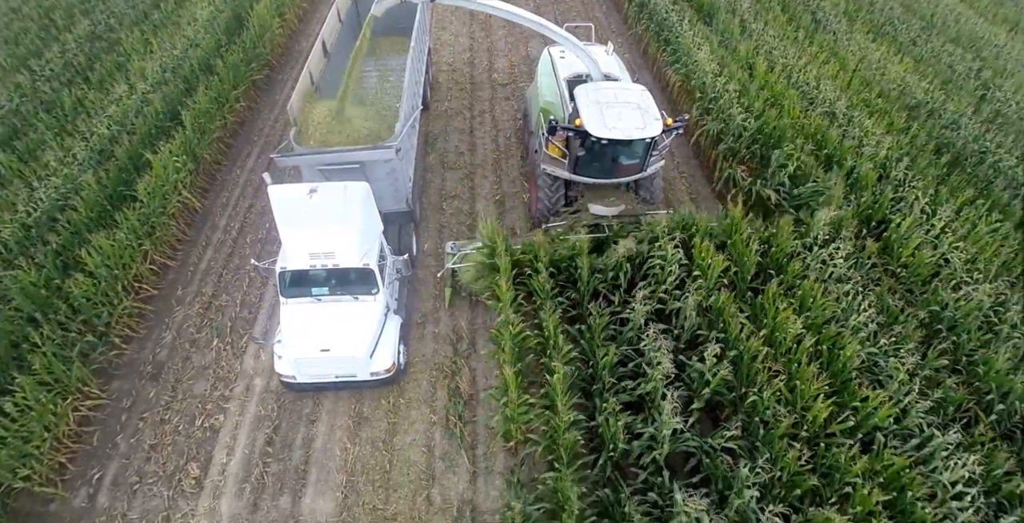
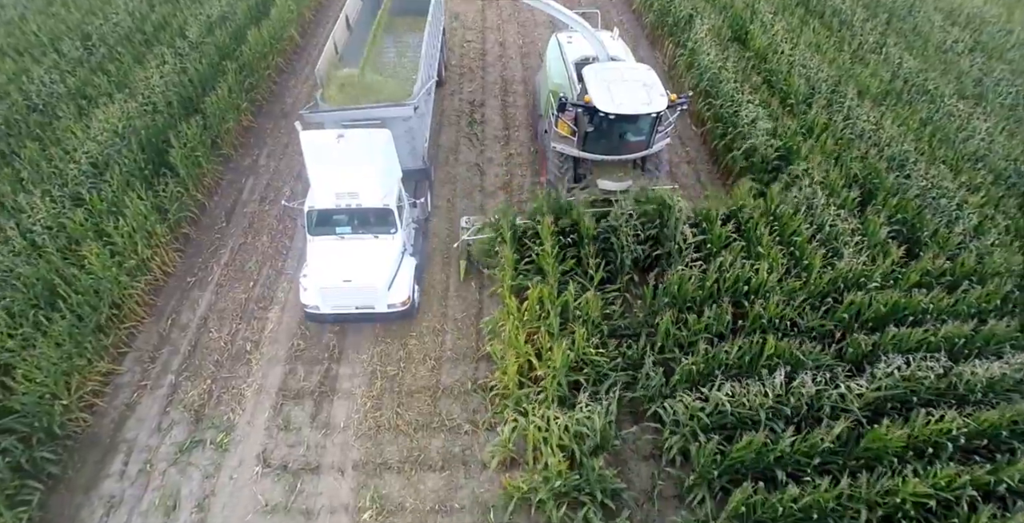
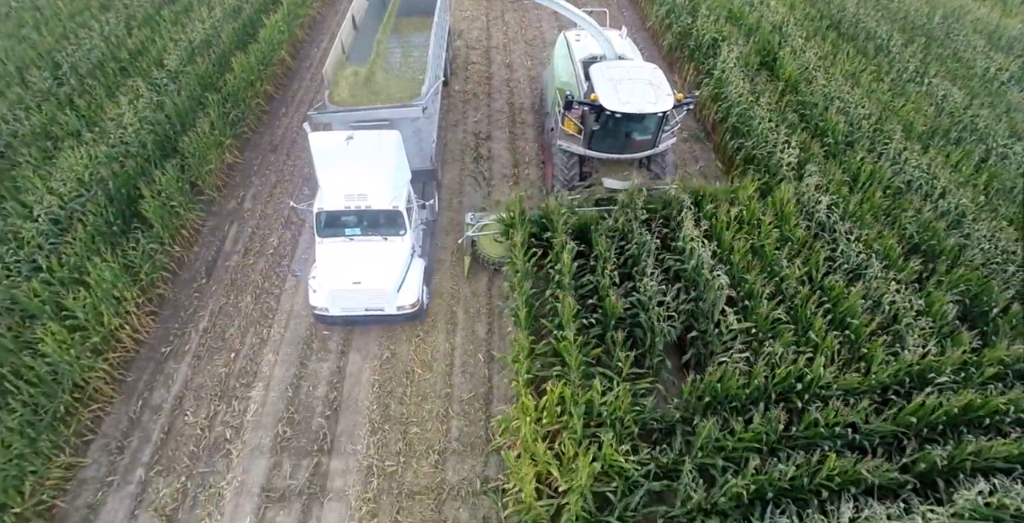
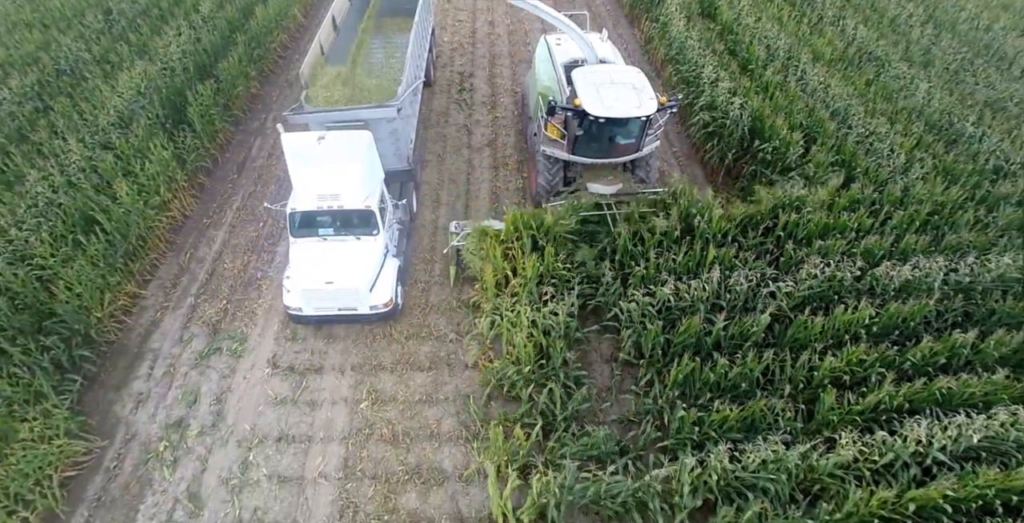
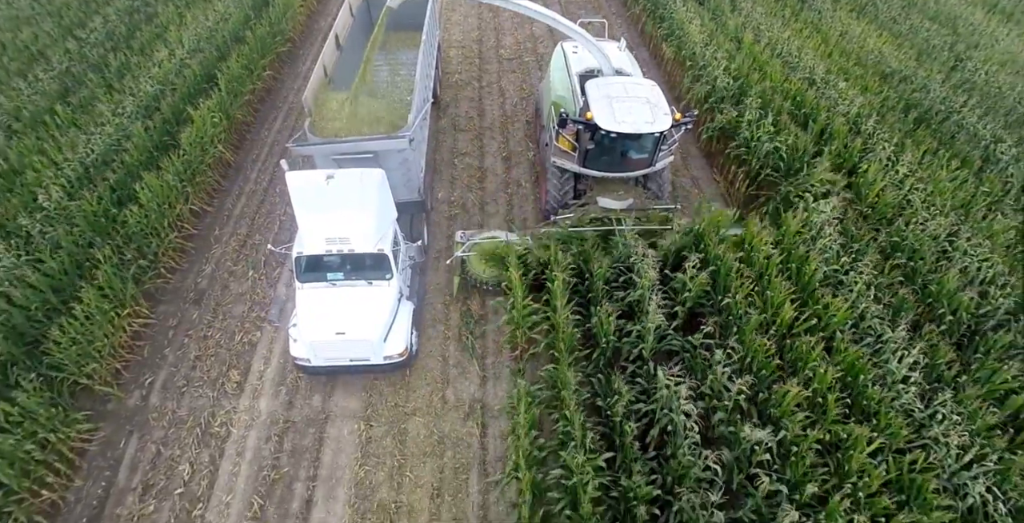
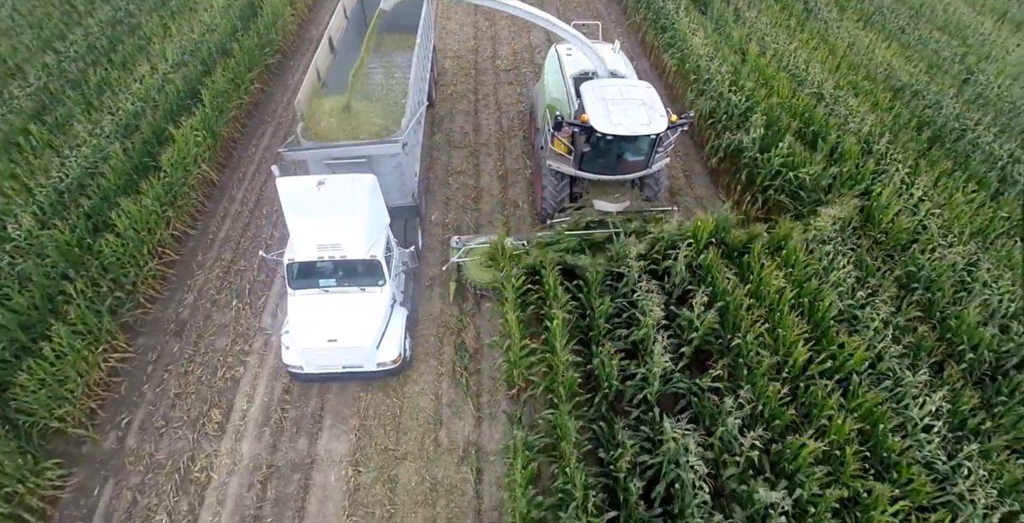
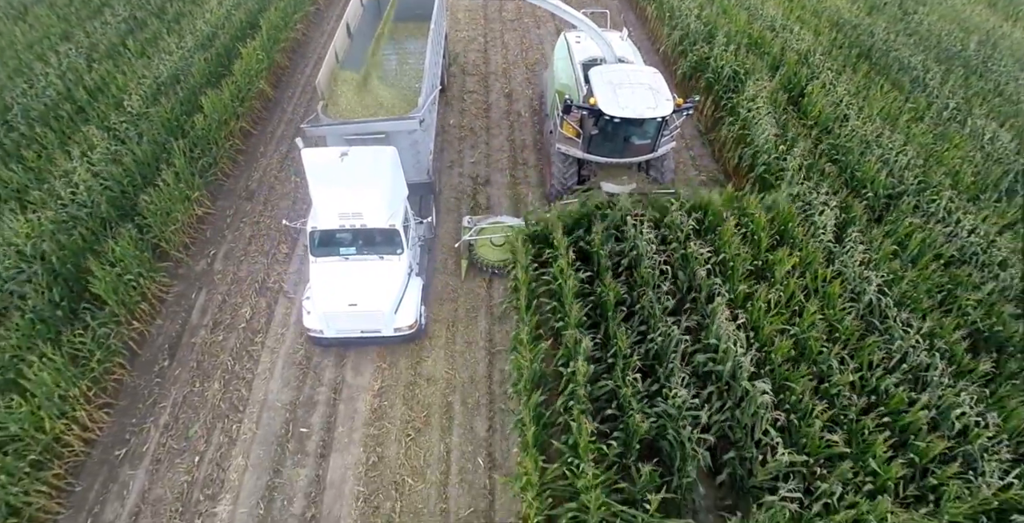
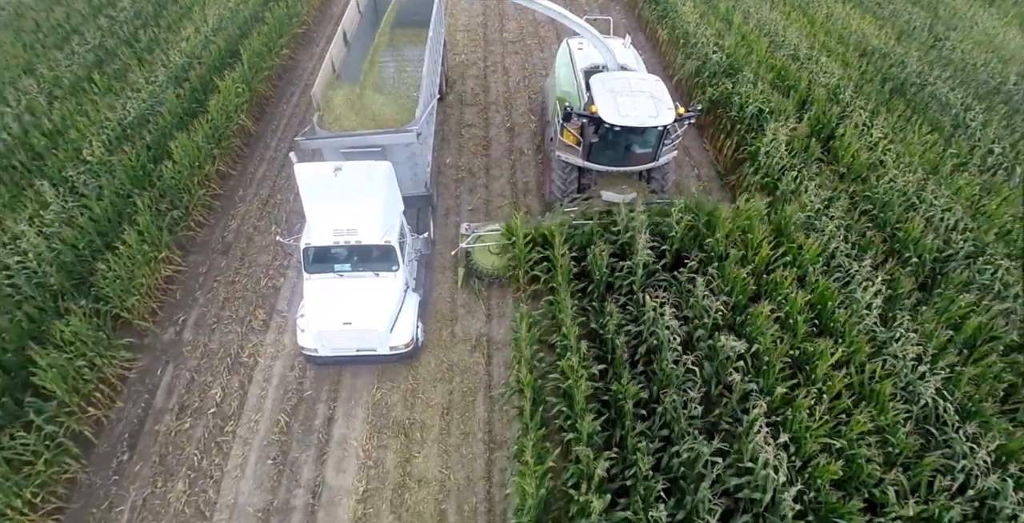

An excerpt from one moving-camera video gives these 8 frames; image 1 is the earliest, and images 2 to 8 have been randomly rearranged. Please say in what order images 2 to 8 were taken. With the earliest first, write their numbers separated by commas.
6, 5, 8, 7, 3, 2, 4
